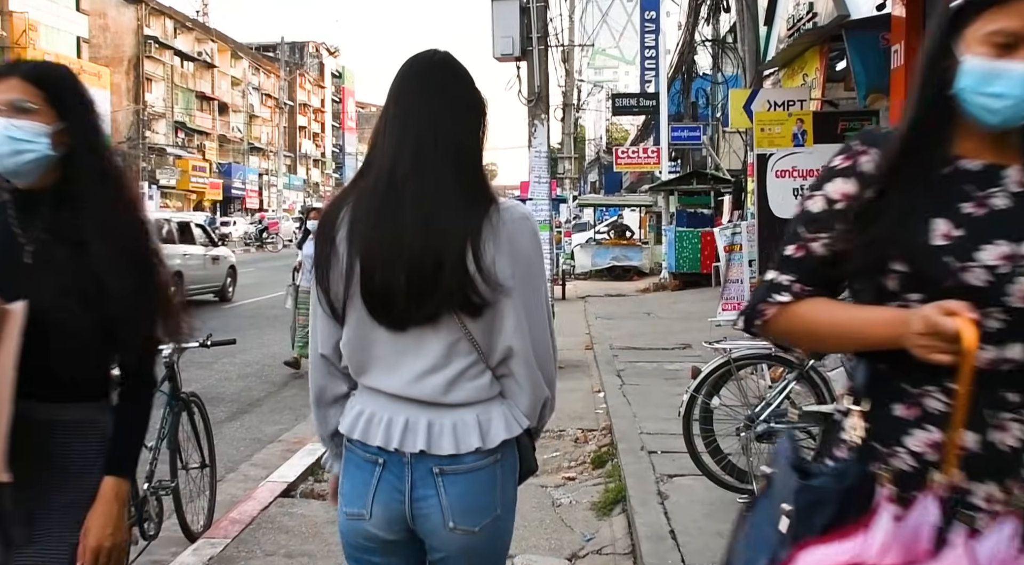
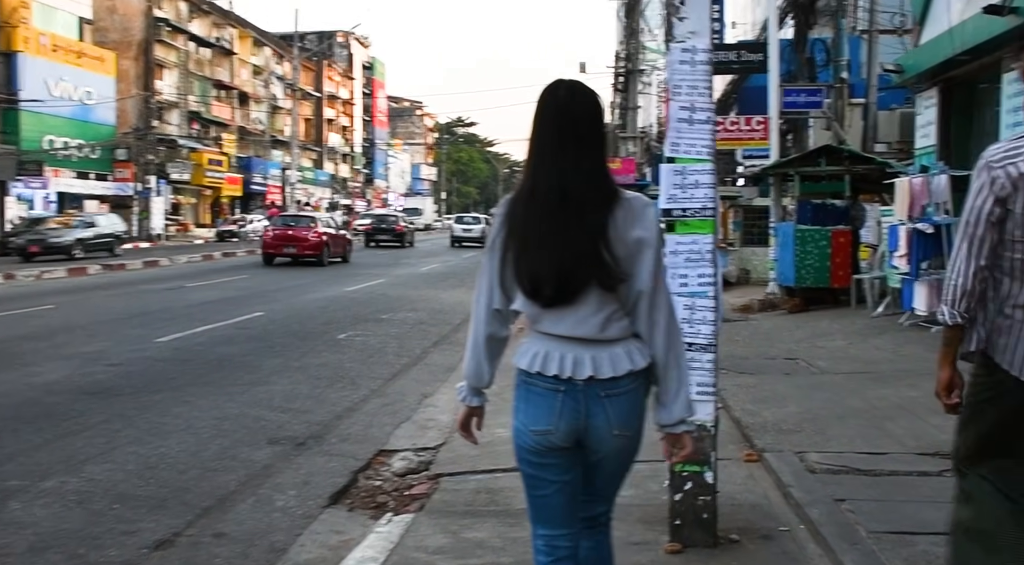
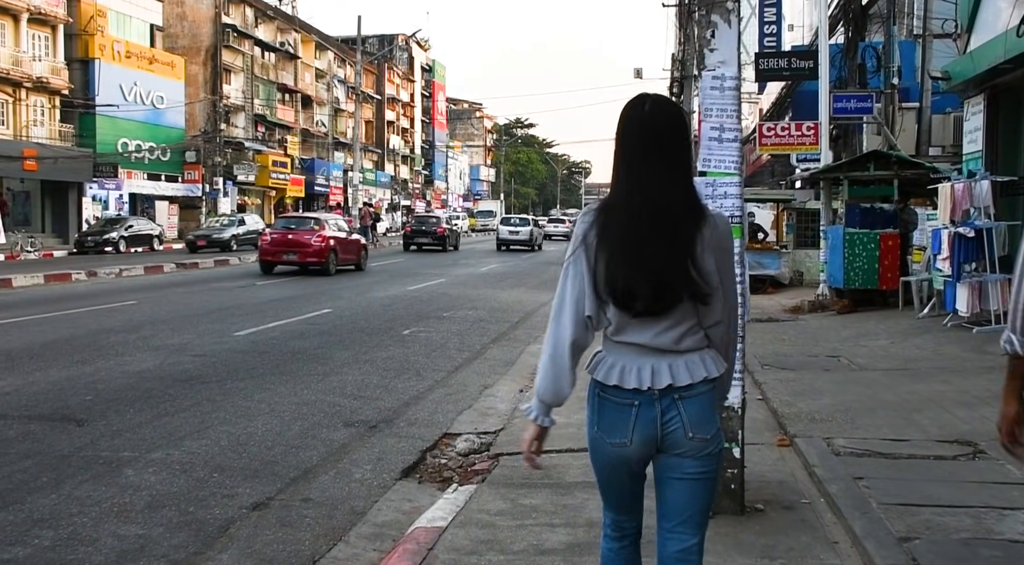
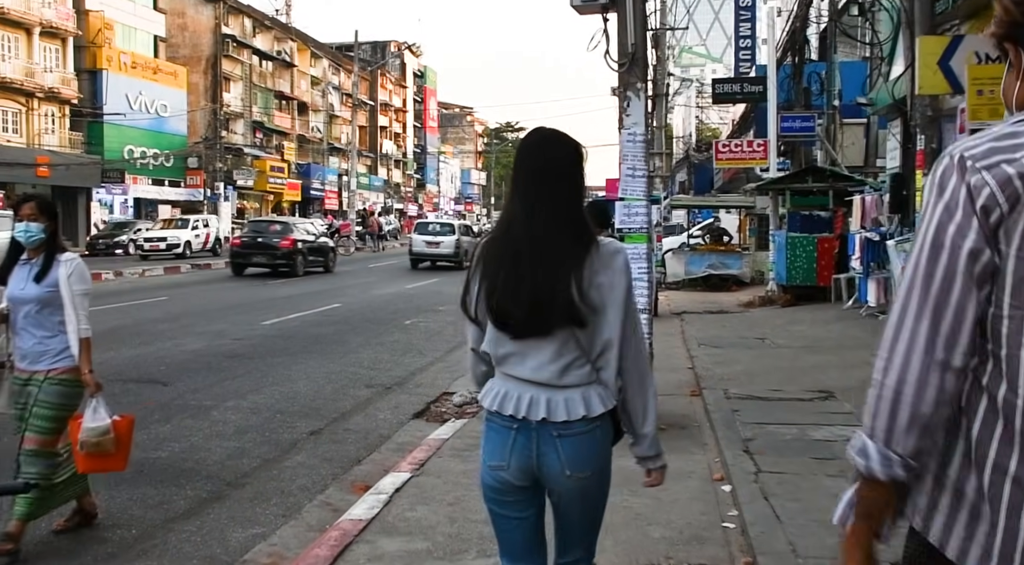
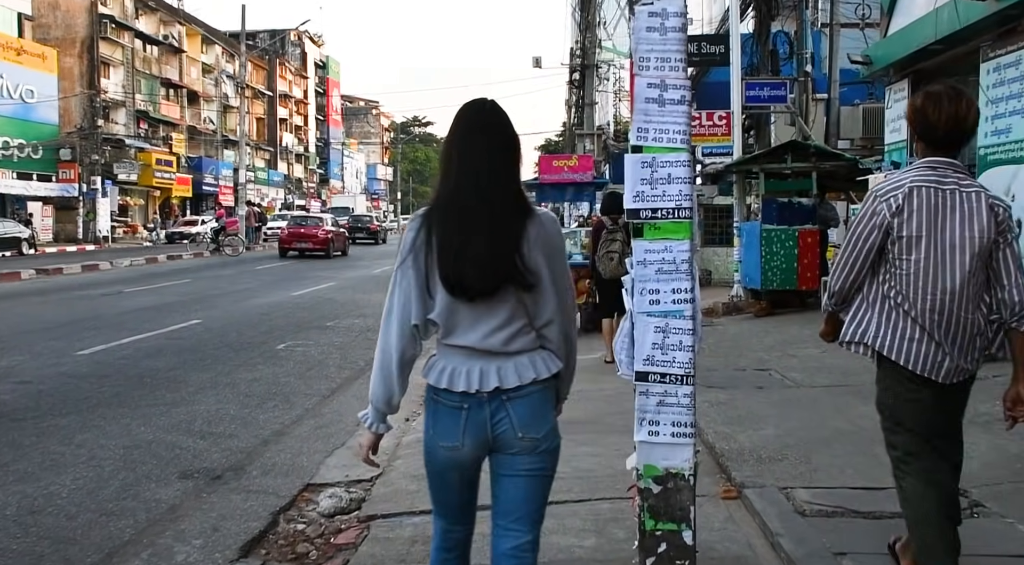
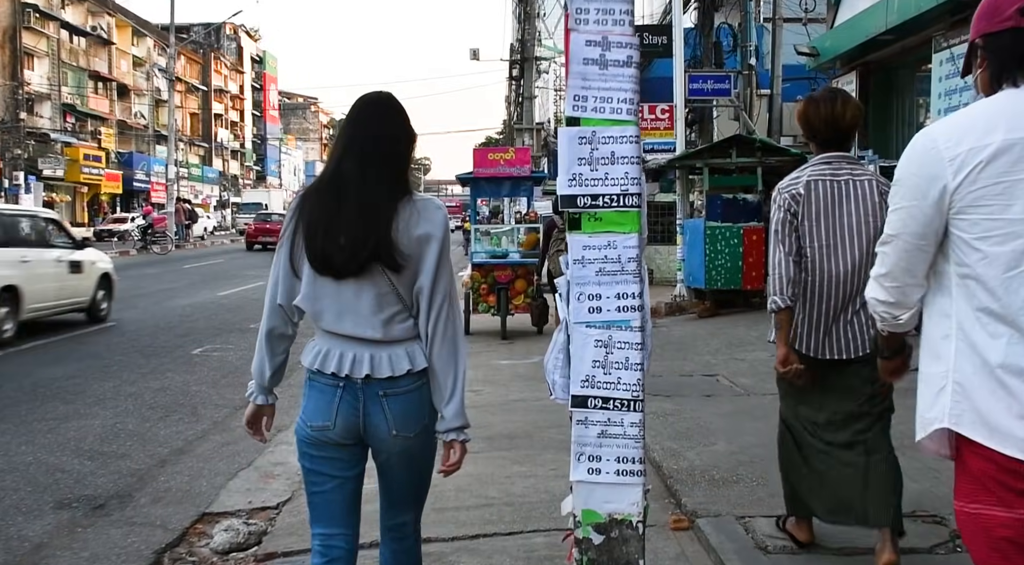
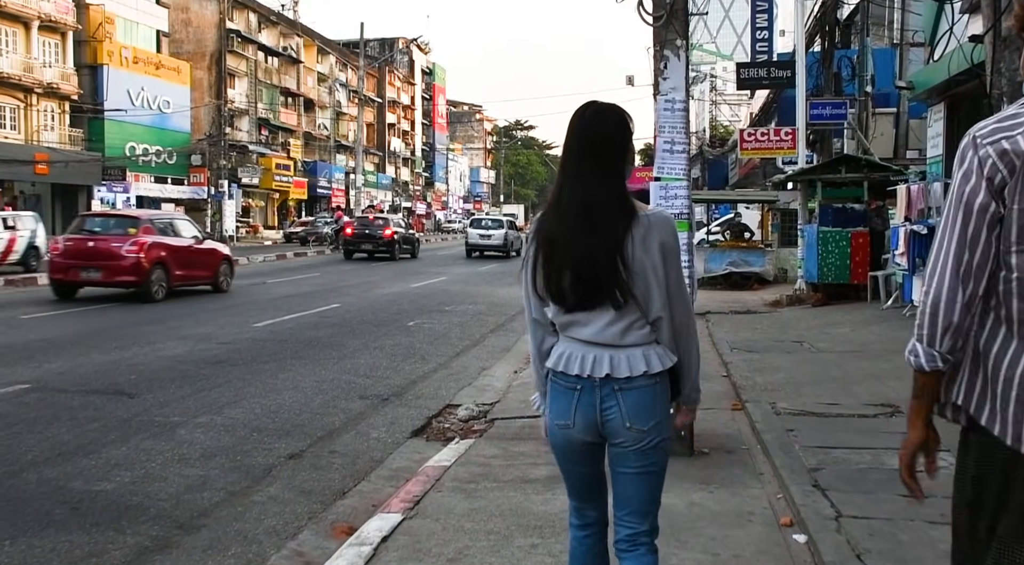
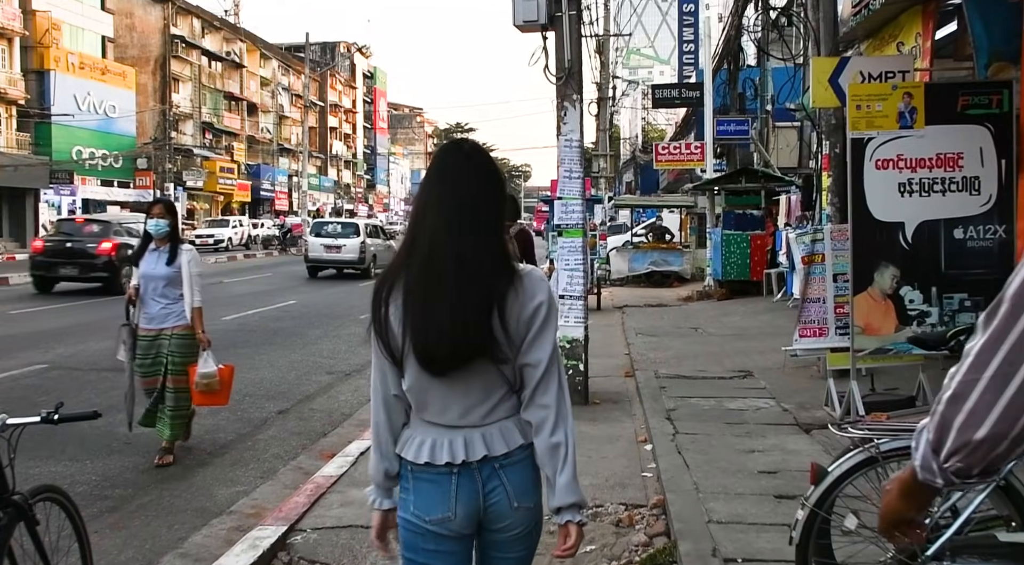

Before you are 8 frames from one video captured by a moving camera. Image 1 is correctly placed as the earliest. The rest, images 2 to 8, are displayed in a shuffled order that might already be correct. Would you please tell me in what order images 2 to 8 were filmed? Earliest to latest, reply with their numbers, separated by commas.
8, 4, 7, 3, 2, 5, 6
